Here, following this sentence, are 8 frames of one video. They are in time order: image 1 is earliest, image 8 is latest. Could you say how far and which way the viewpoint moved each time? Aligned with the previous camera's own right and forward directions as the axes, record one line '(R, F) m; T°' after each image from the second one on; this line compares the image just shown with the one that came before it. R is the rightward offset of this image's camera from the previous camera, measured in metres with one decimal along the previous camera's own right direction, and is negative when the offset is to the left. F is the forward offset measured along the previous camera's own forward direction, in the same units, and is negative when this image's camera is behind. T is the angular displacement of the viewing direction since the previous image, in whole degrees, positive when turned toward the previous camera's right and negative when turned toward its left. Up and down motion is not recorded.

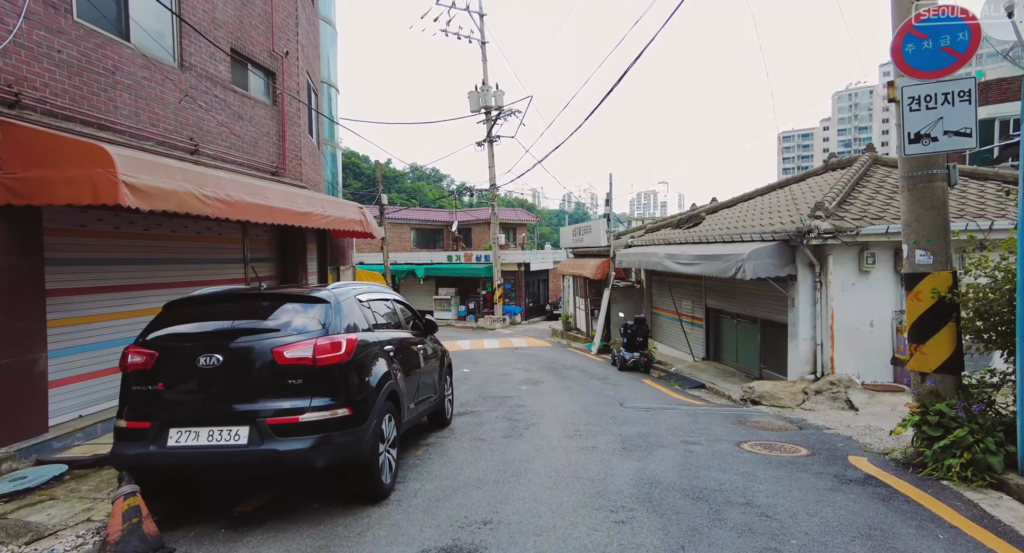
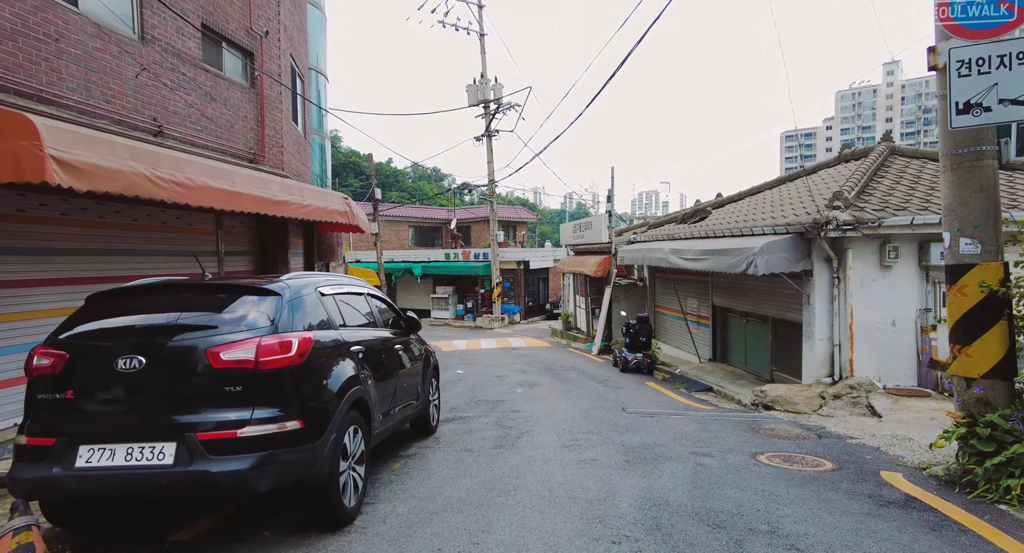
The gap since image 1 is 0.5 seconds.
(+0.1, +0.6) m; 0°
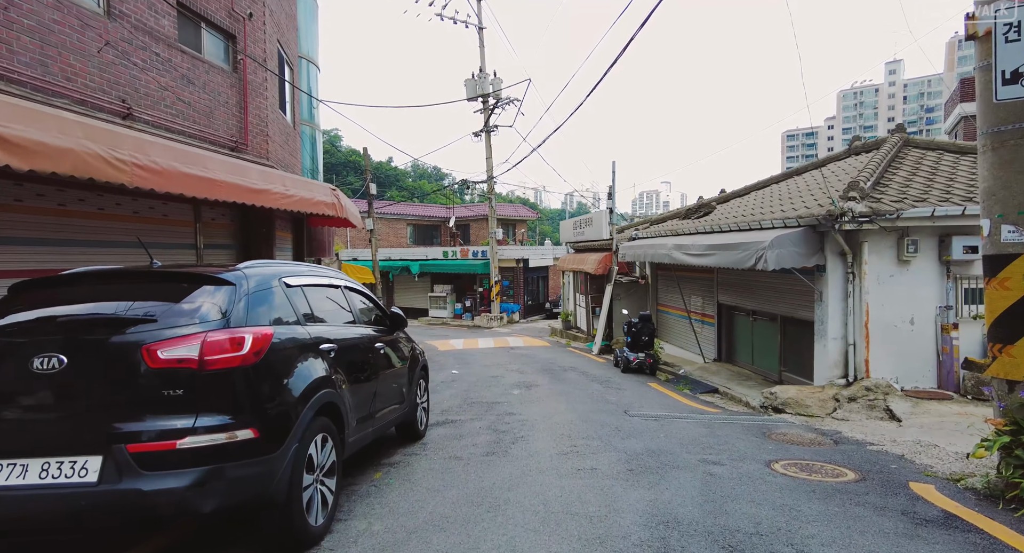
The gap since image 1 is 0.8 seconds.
(+0.1, +0.4) m; 0°
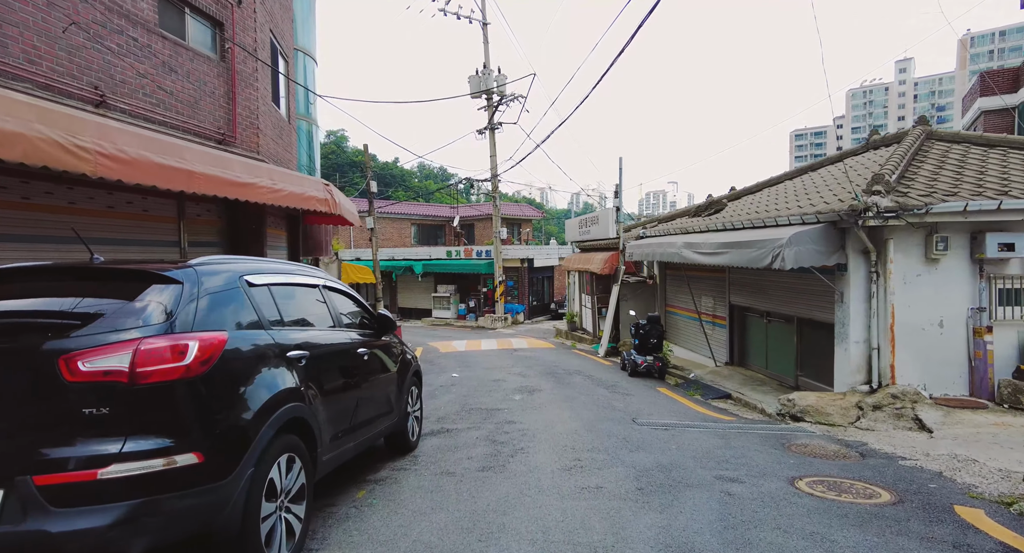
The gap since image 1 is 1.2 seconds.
(+0.1, +0.4) m; -1°
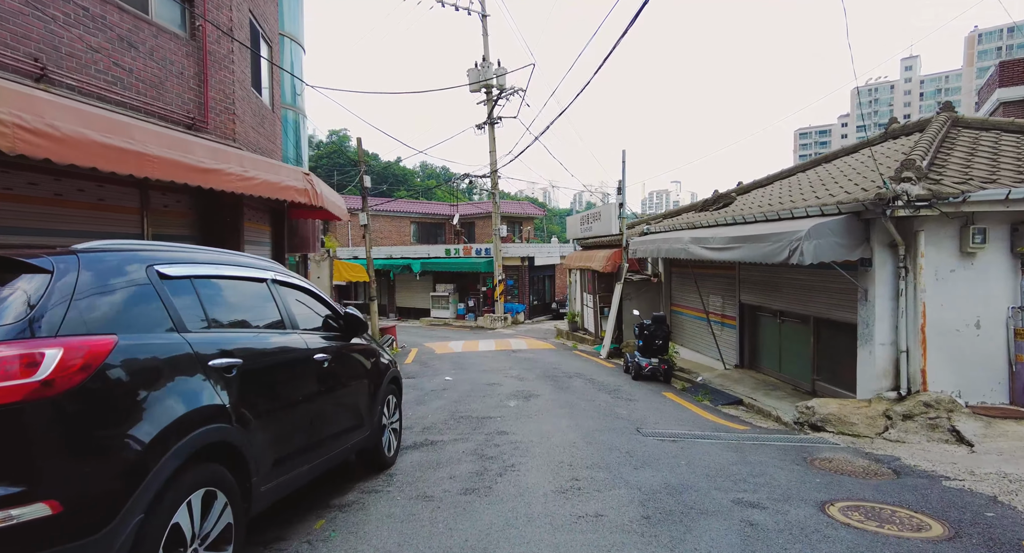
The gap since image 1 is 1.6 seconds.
(+0.1, +0.6) m; 0°
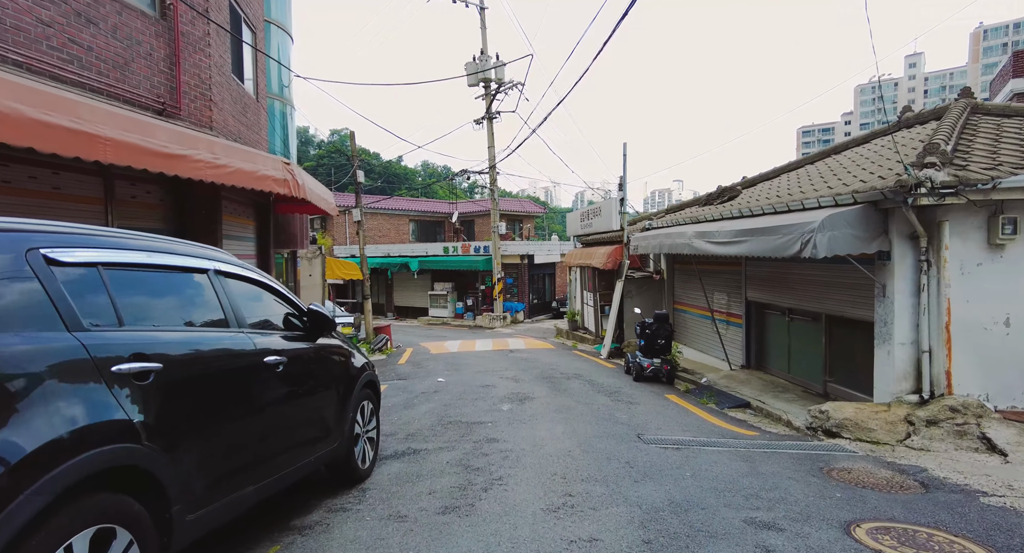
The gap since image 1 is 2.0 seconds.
(+0.1, +0.4) m; 0°
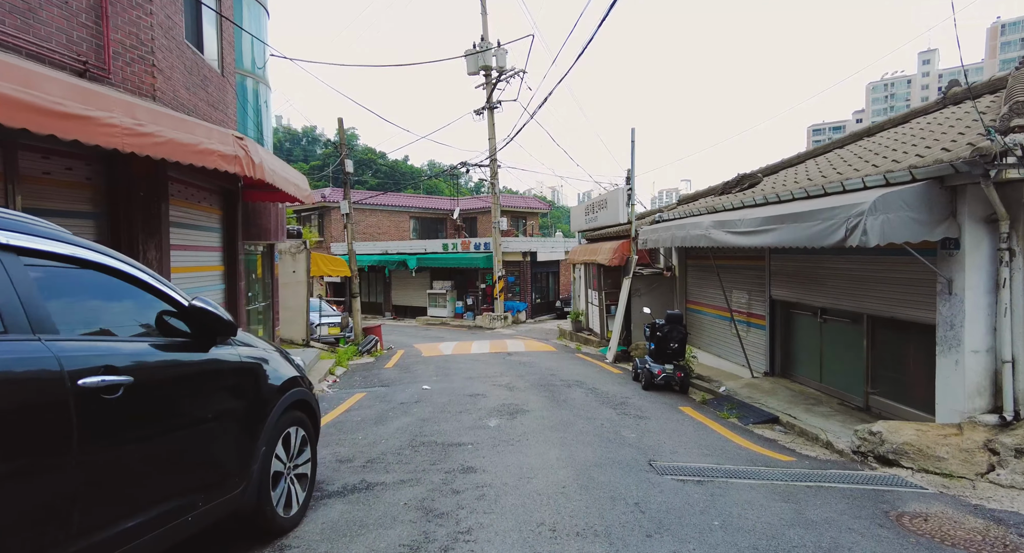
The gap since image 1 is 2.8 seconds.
(+0.2, +1.1) m; -1°
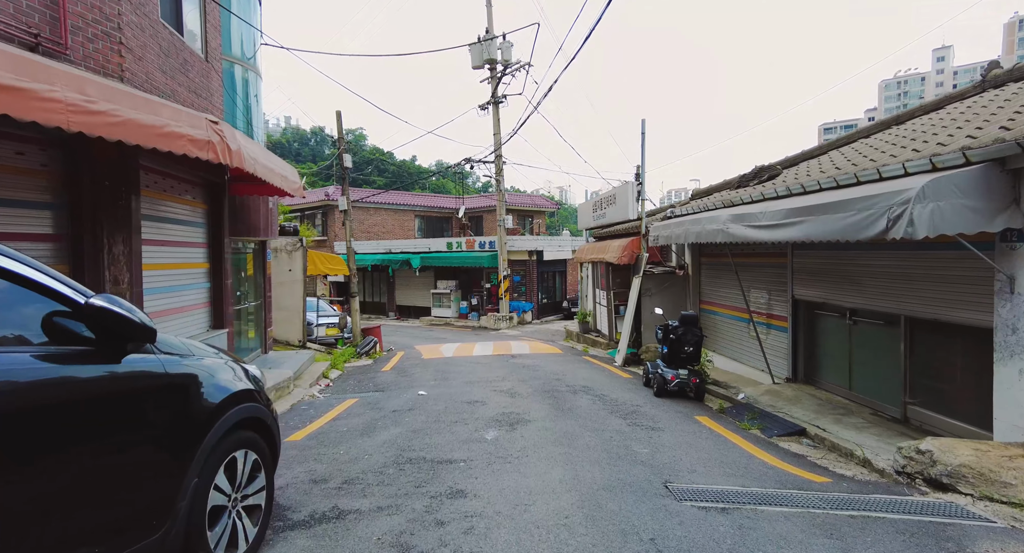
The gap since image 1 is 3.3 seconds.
(+0.1, +0.6) m; -1°
